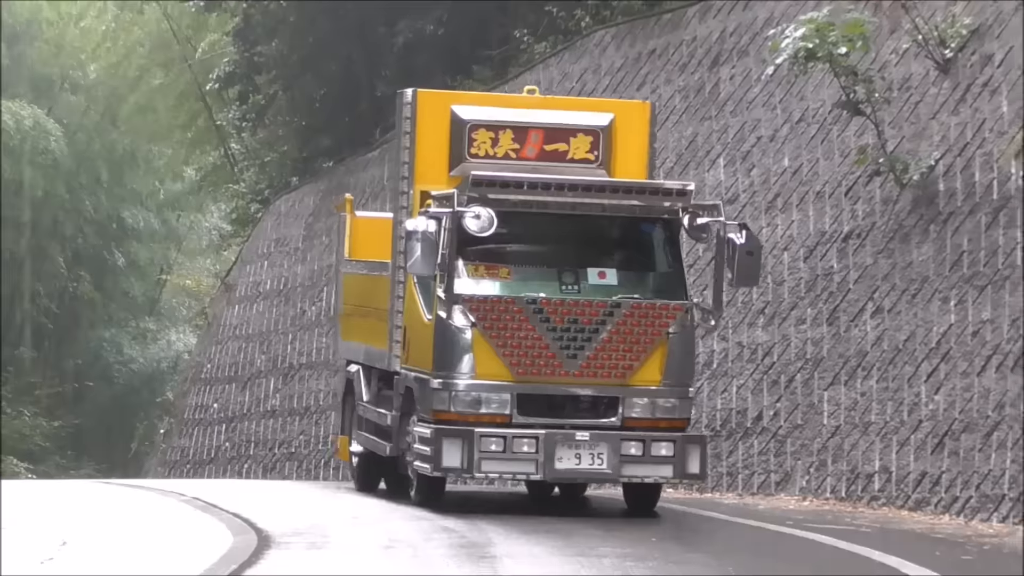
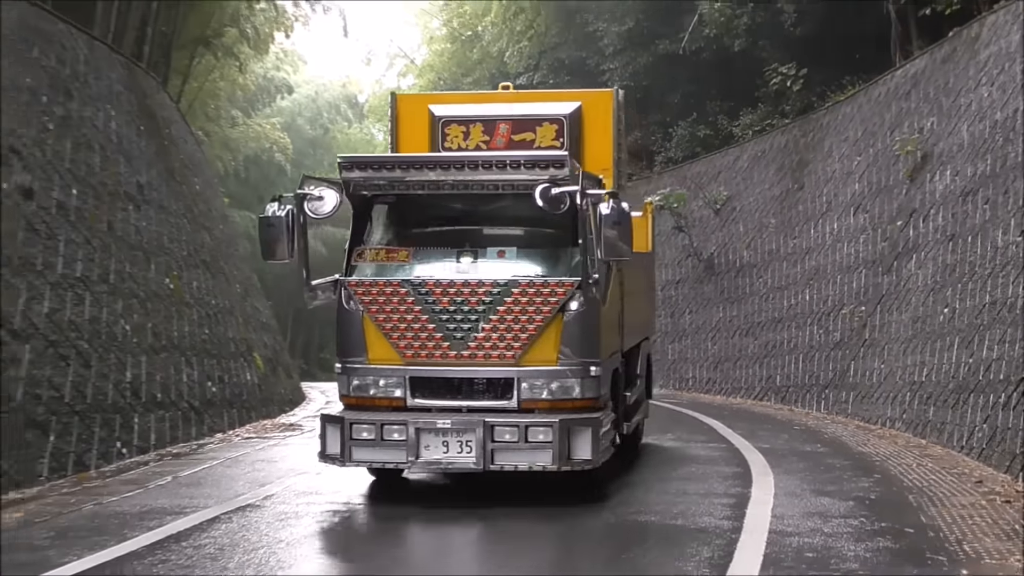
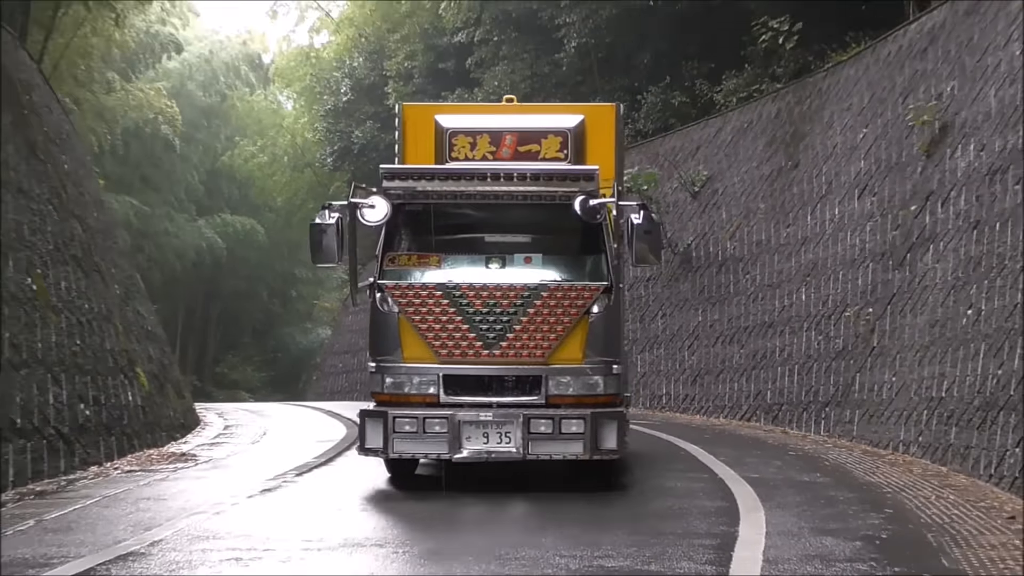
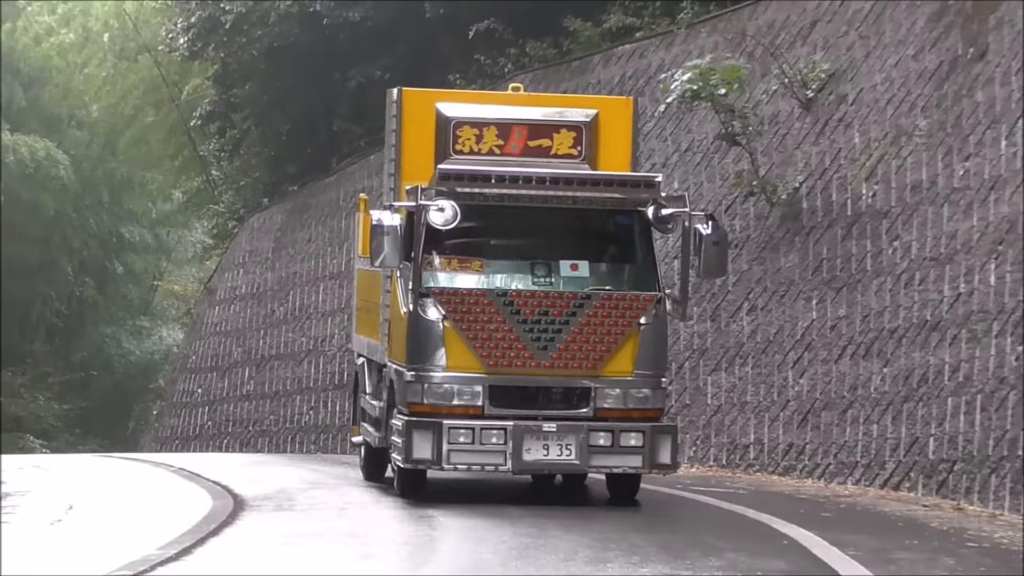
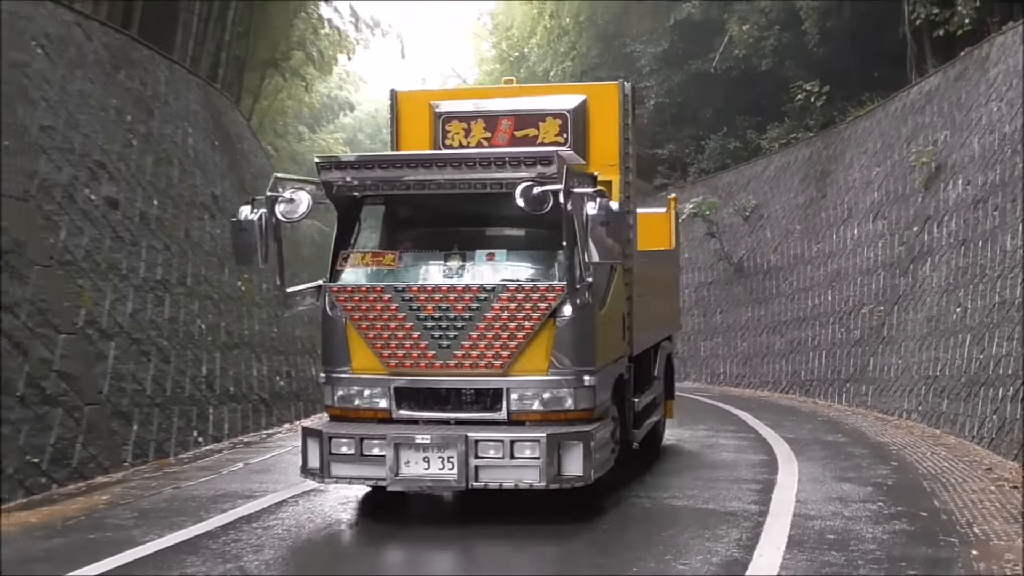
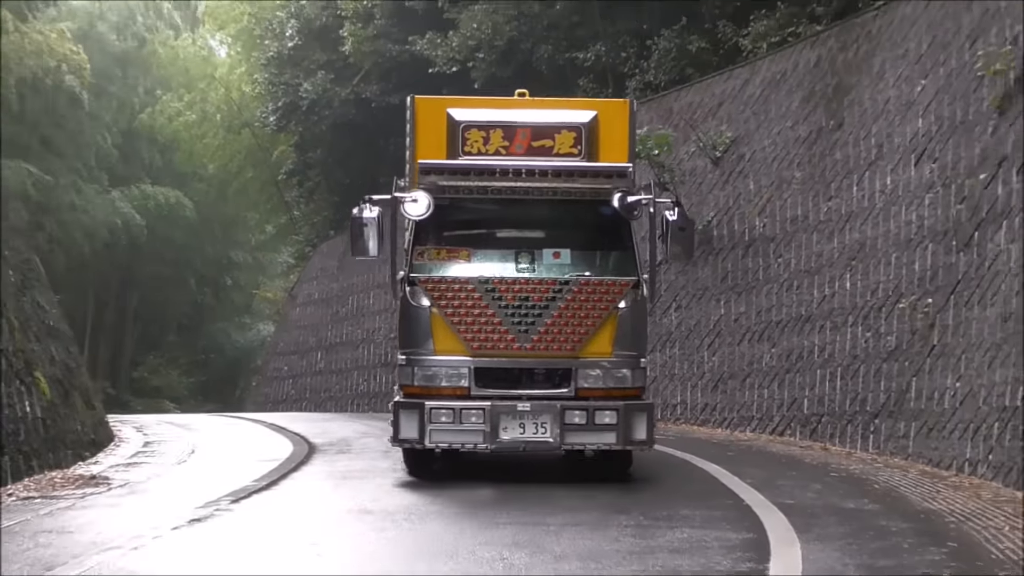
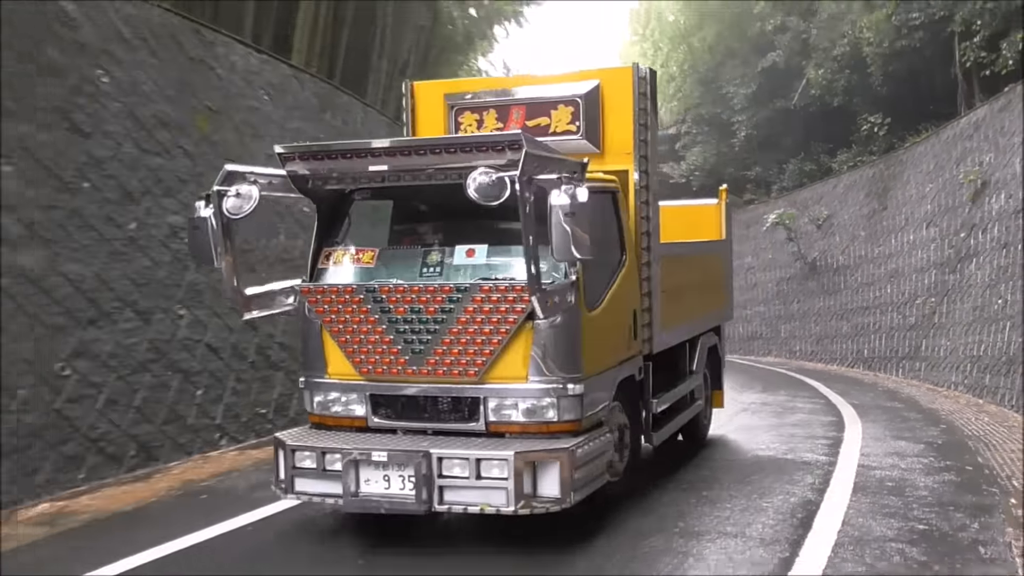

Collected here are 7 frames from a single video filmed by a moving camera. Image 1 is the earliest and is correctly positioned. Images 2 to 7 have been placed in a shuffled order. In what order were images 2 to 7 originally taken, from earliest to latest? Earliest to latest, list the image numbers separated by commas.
4, 6, 3, 2, 5, 7
